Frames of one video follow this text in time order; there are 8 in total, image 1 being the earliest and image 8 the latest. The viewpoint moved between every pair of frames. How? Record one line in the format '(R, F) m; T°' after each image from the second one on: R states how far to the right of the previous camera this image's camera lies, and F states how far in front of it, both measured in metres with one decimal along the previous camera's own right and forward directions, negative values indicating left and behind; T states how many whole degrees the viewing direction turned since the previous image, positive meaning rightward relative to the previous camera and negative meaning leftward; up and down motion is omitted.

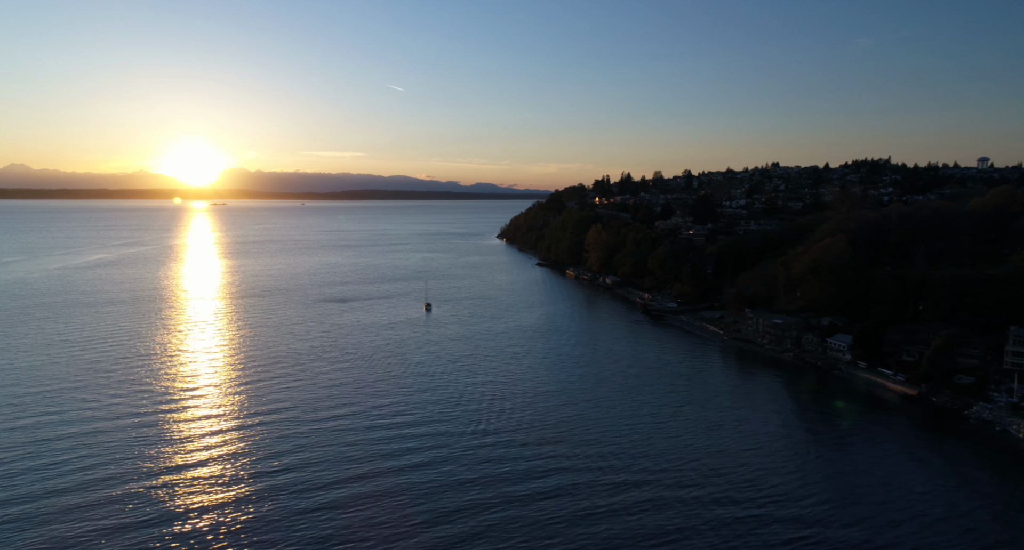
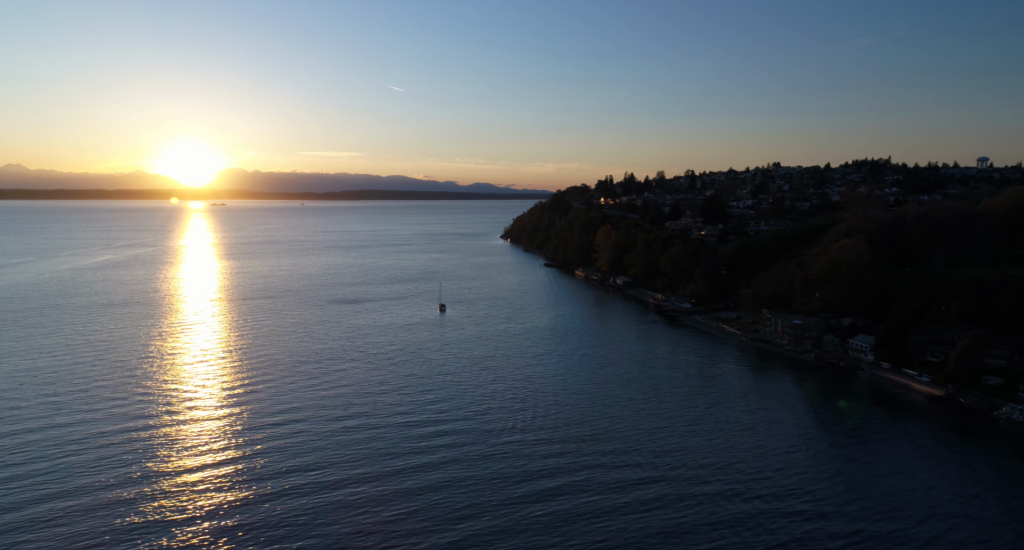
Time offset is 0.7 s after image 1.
(-0.4, 0.0) m; 0°
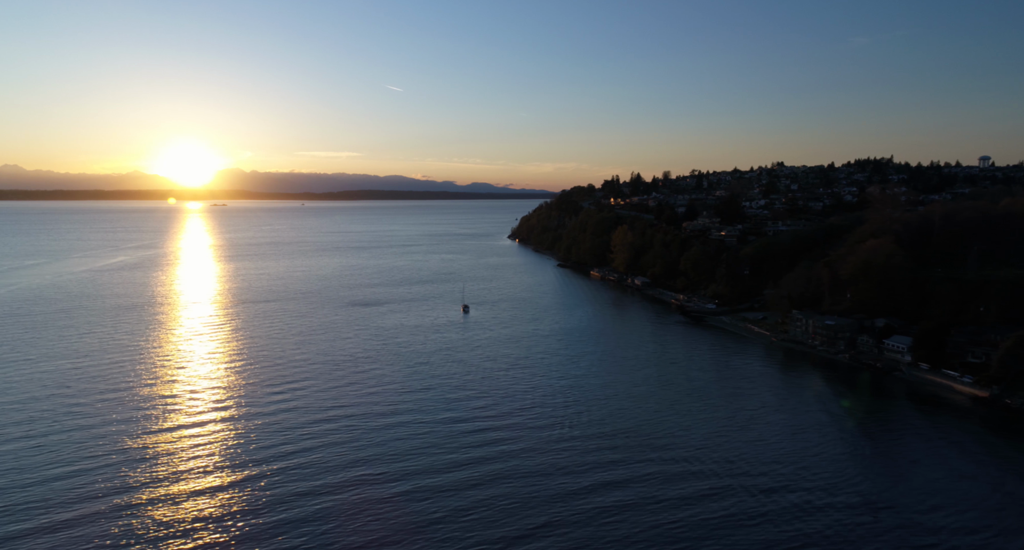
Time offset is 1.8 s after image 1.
(-0.6, 0.0) m; 0°
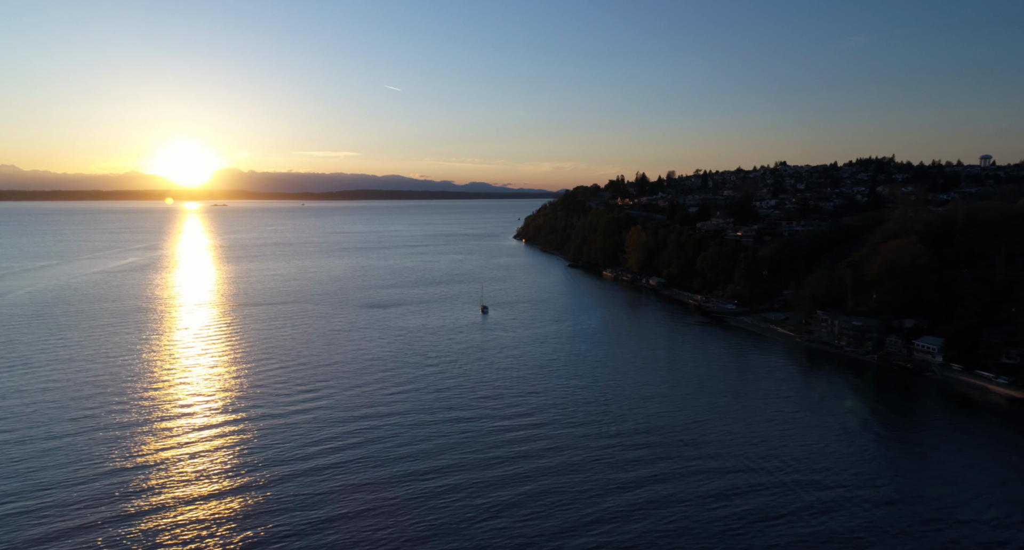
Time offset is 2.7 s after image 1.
(-0.5, 0.0) m; 0°
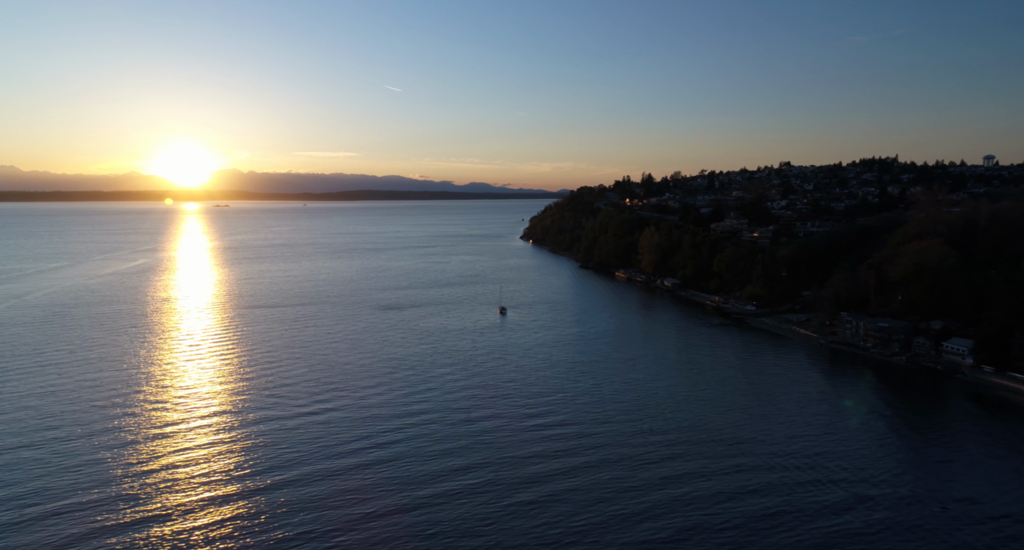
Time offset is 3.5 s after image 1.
(-0.4, 0.0) m; 0°
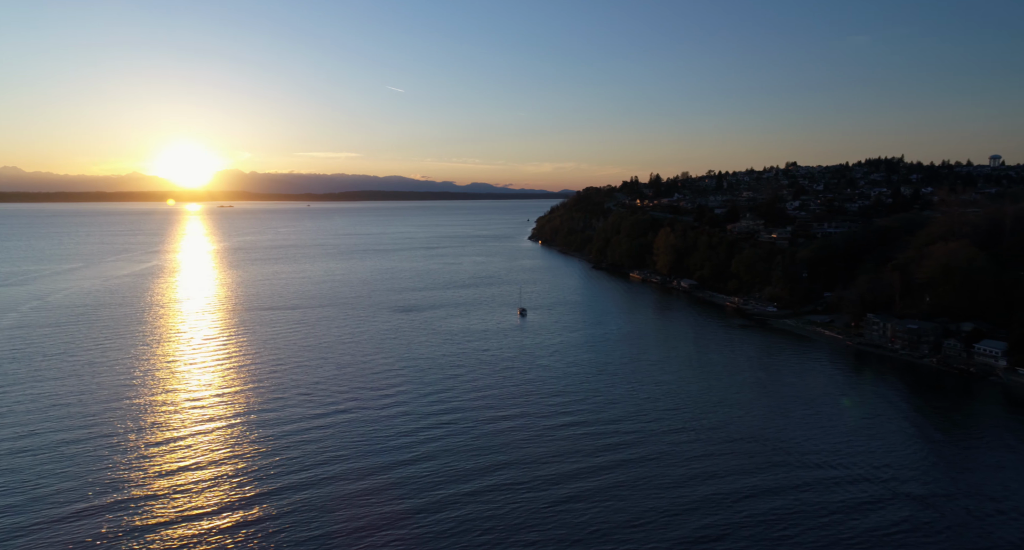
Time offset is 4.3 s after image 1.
(-0.4, 0.0) m; 0°
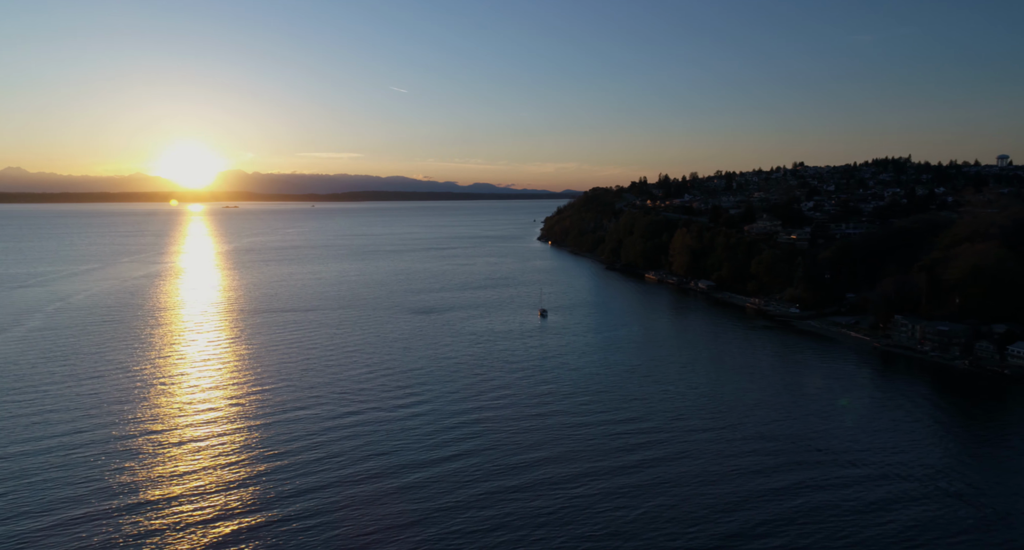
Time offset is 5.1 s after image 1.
(-0.4, 0.0) m; 0°
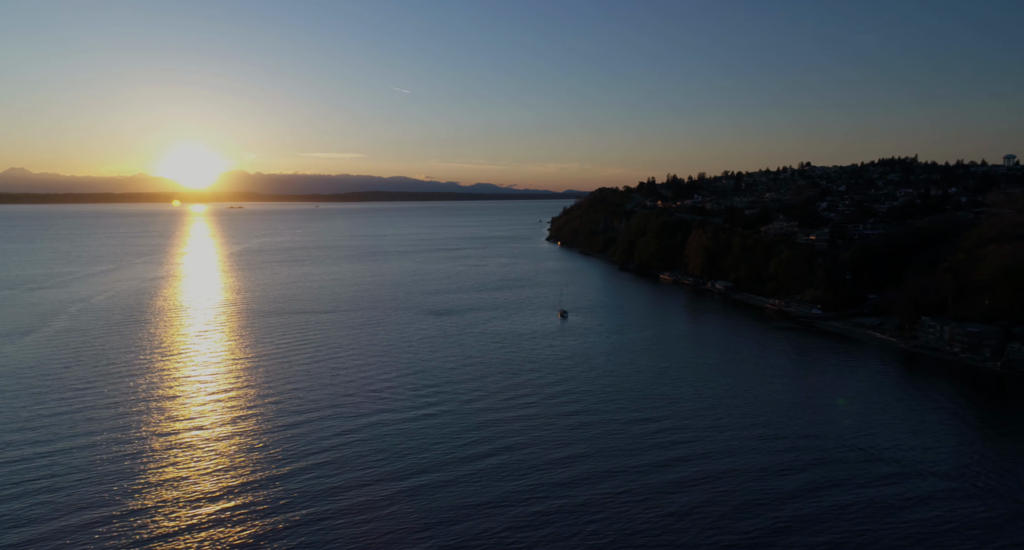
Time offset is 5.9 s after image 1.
(-0.4, 0.0) m; 0°
